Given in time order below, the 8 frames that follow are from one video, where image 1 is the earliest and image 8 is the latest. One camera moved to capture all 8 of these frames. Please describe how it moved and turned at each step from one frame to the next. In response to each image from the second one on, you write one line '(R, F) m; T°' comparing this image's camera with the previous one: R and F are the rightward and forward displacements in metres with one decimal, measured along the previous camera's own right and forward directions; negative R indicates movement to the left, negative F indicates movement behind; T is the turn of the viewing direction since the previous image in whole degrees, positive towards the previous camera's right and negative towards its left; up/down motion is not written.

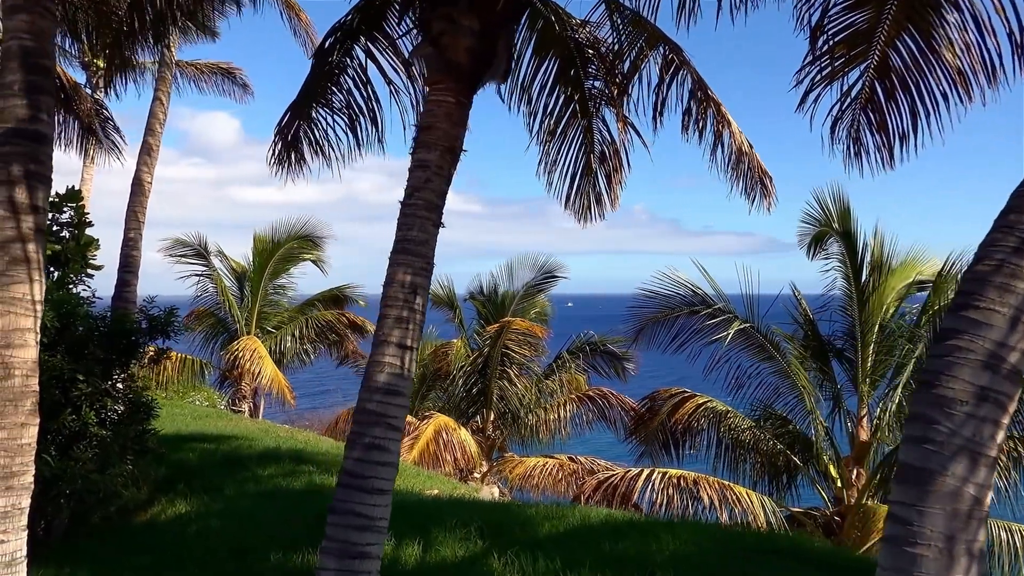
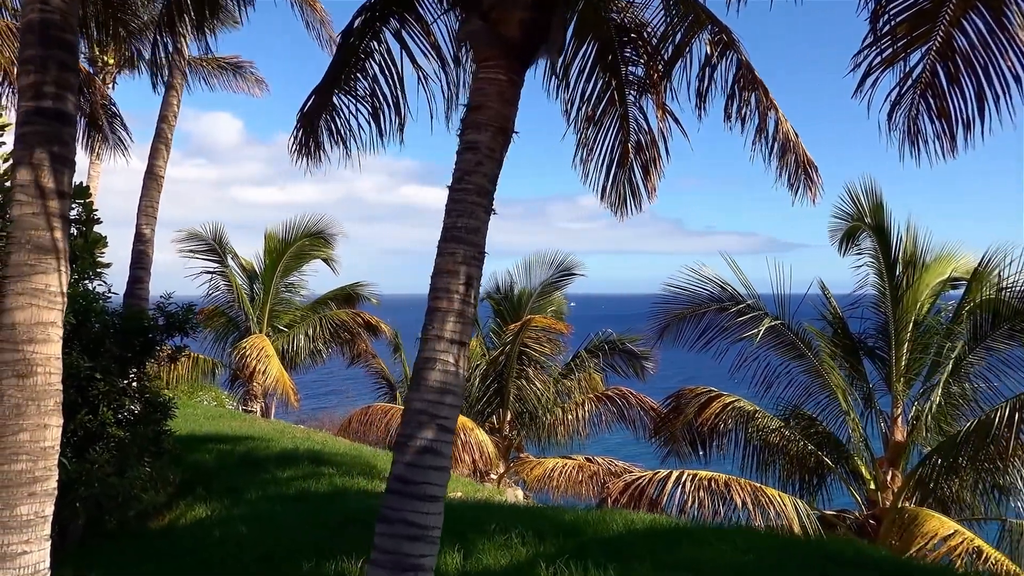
(-0.3, +0.3) m; 0°
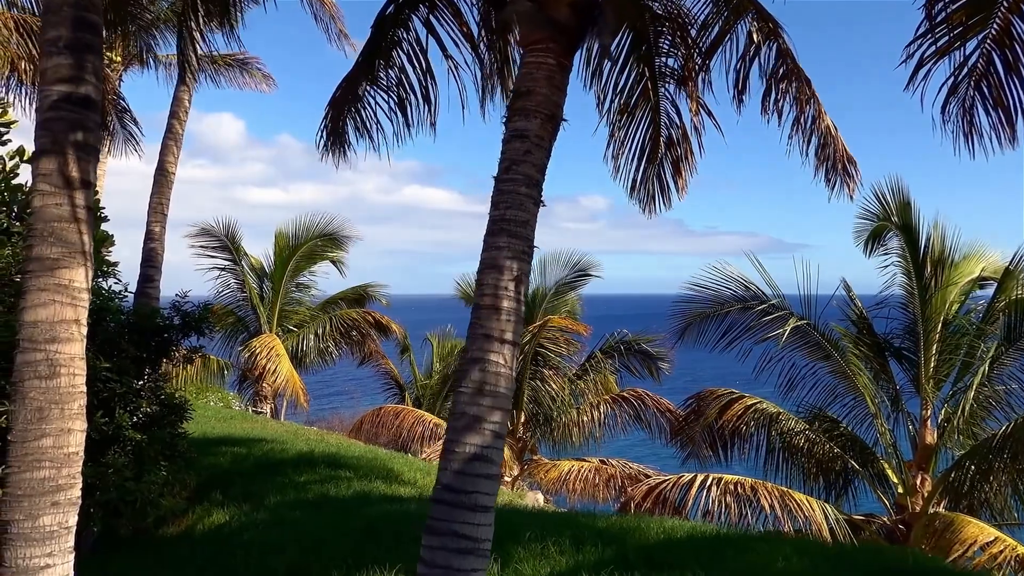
(-0.2, +0.2) m; 0°
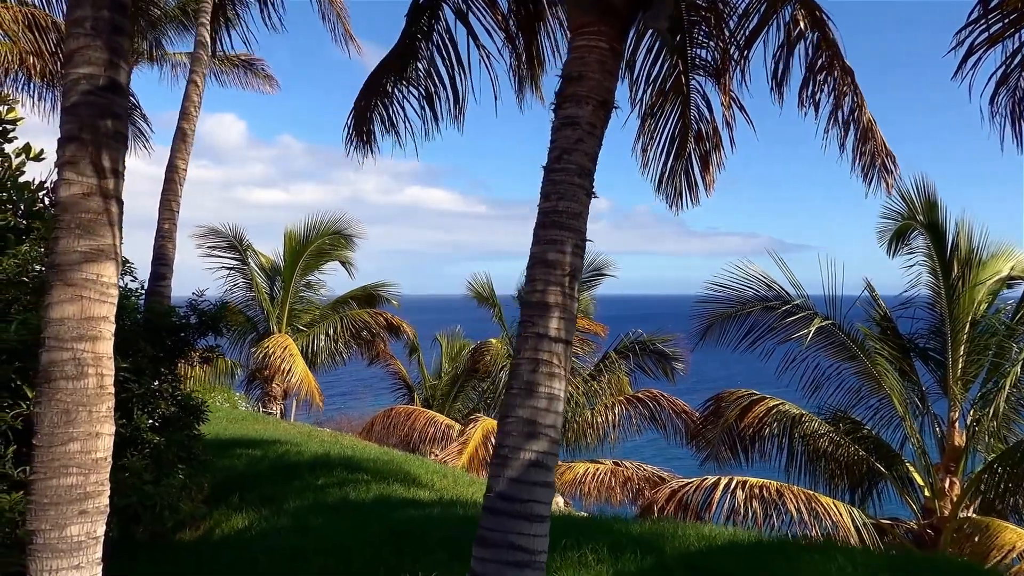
(-0.2, +0.2) m; 0°
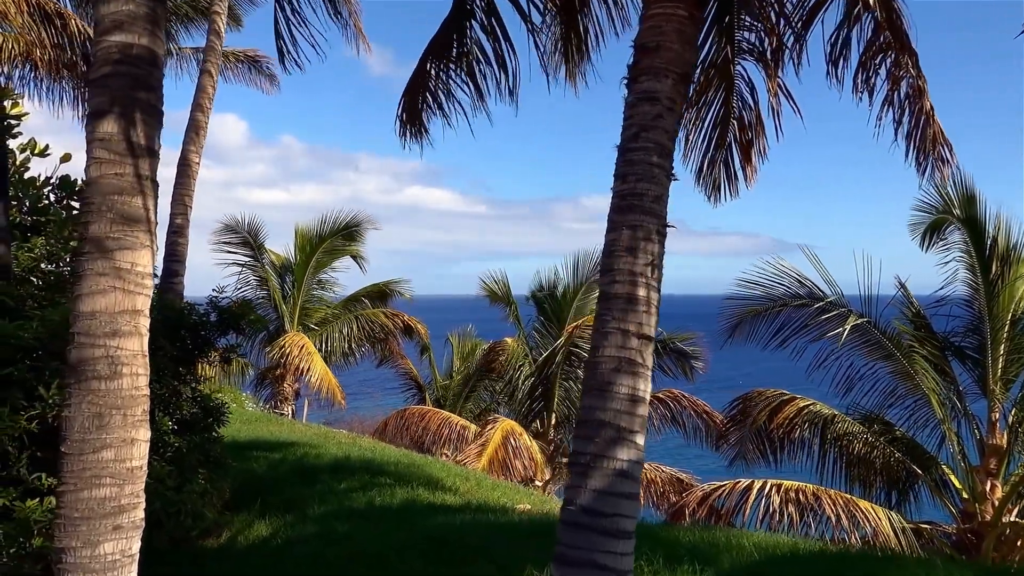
(-0.3, +0.3) m; 0°
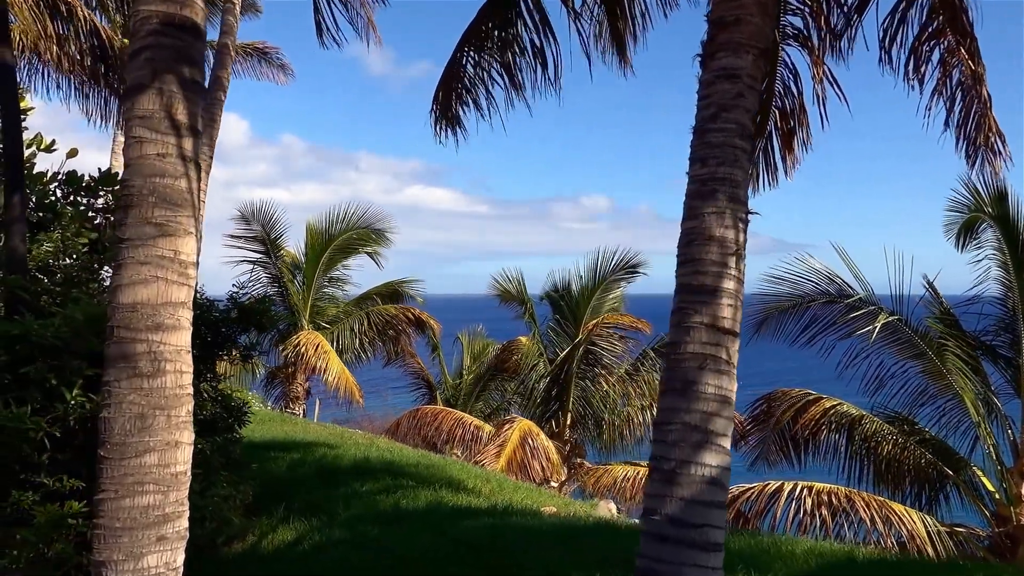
(-0.2, +0.2) m; 0°
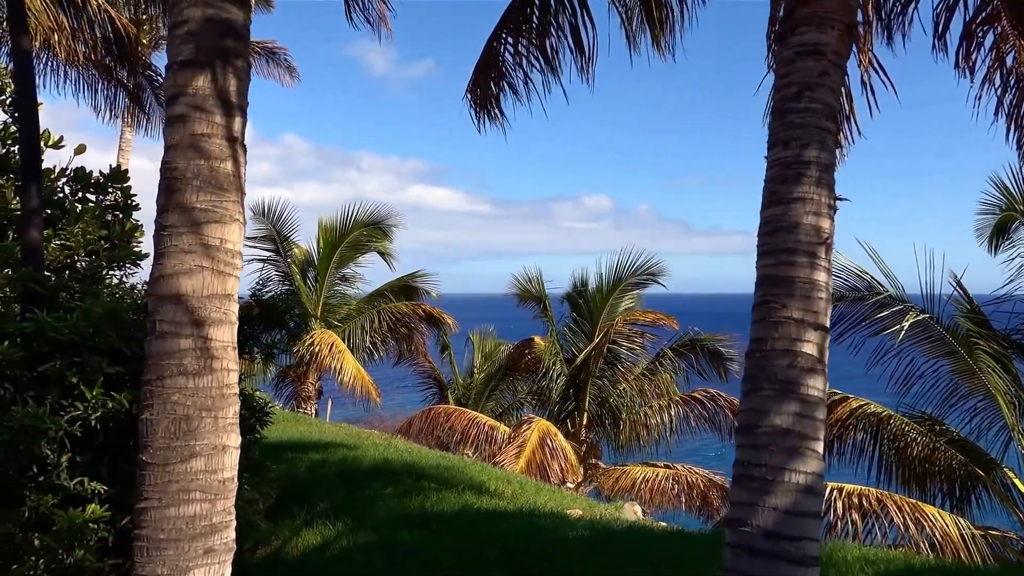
(-0.2, +0.2) m; 0°
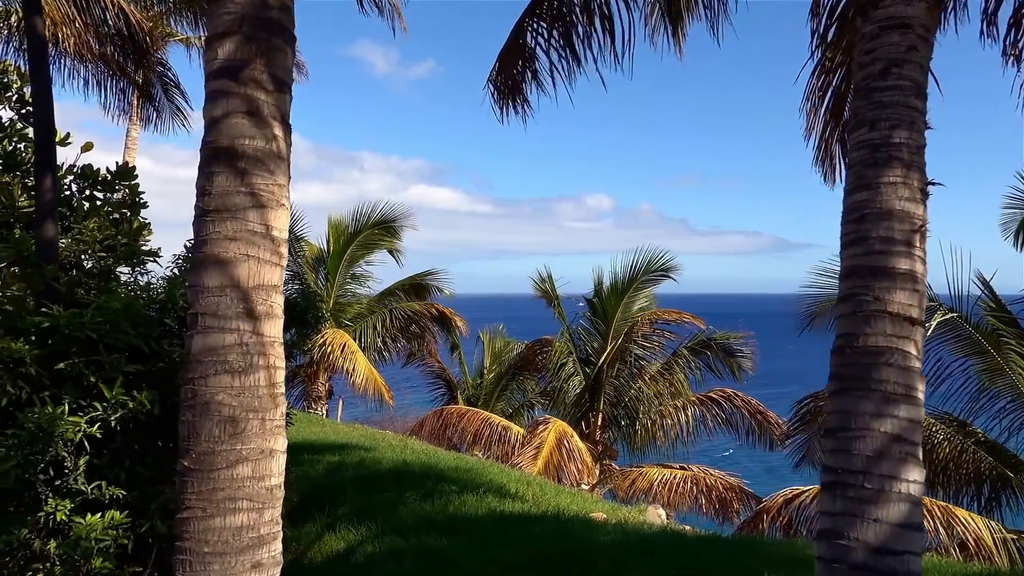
(-0.2, +0.2) m; 0°
